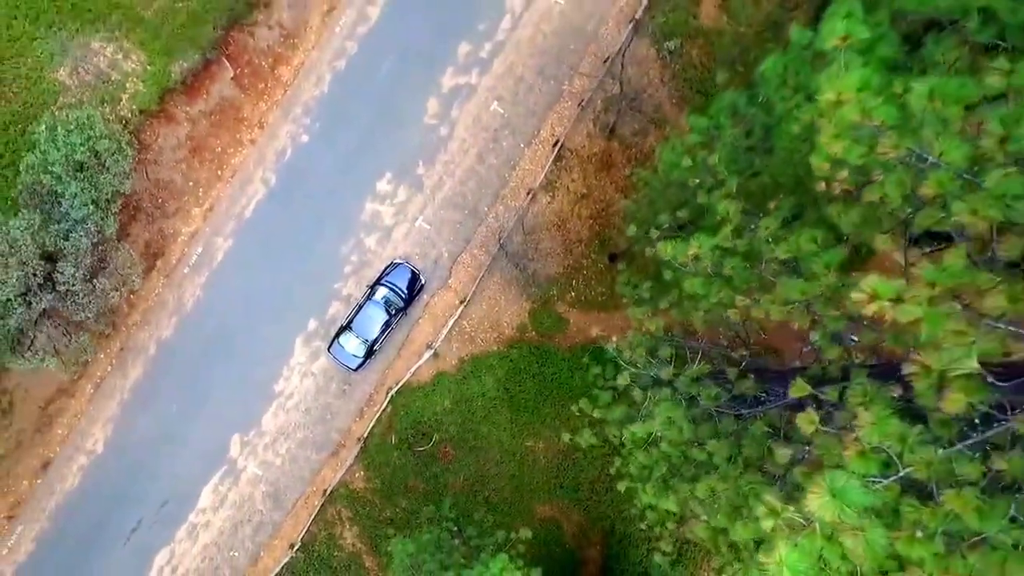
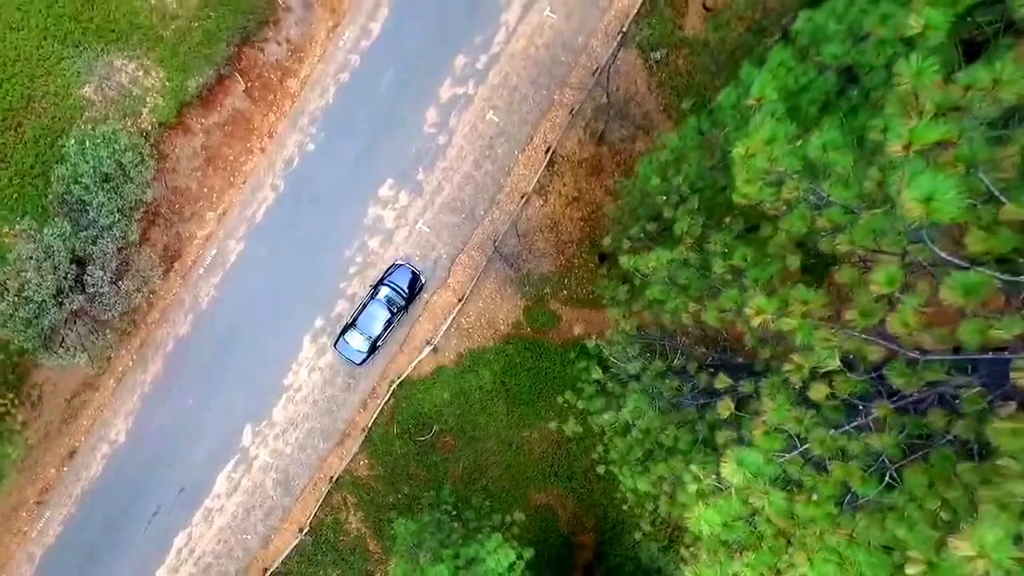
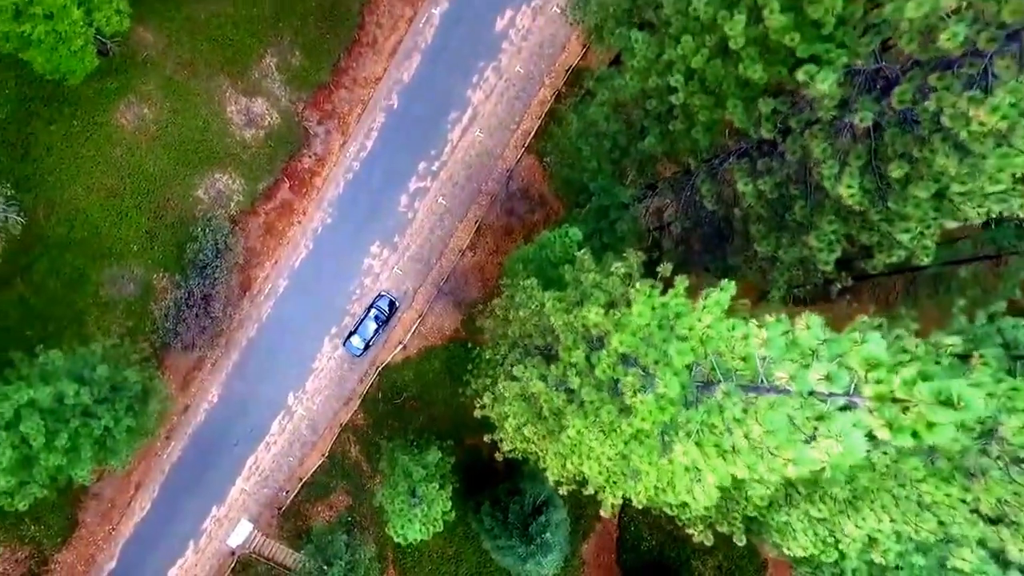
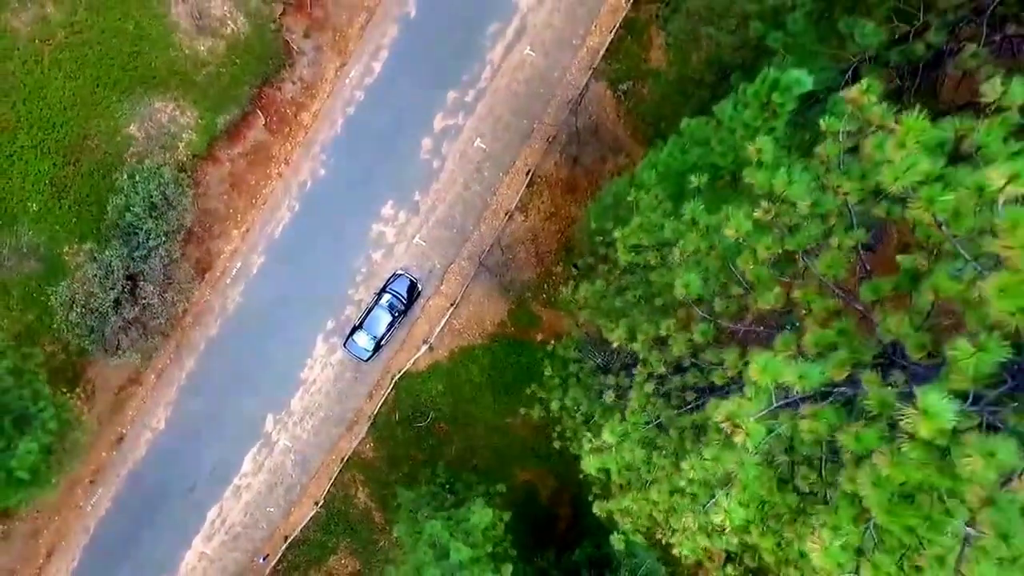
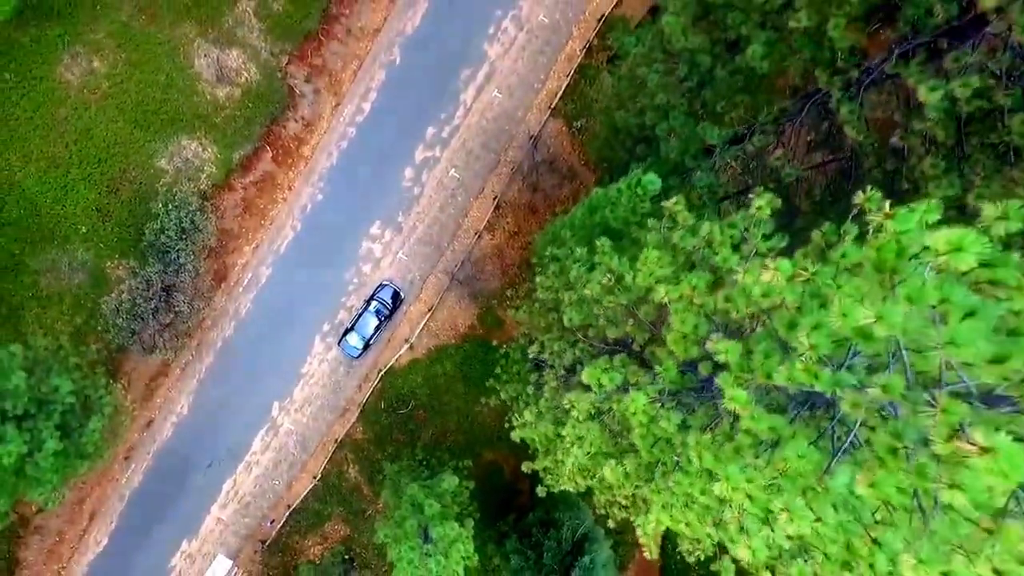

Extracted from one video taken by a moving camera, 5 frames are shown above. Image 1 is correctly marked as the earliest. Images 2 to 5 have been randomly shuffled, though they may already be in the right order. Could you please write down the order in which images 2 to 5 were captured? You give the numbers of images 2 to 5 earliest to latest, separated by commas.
2, 4, 5, 3
